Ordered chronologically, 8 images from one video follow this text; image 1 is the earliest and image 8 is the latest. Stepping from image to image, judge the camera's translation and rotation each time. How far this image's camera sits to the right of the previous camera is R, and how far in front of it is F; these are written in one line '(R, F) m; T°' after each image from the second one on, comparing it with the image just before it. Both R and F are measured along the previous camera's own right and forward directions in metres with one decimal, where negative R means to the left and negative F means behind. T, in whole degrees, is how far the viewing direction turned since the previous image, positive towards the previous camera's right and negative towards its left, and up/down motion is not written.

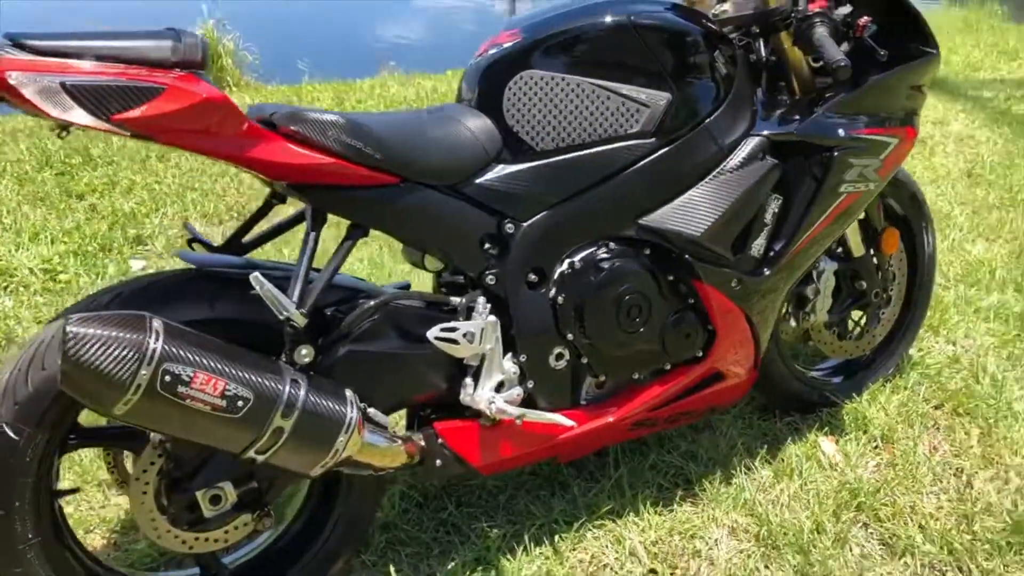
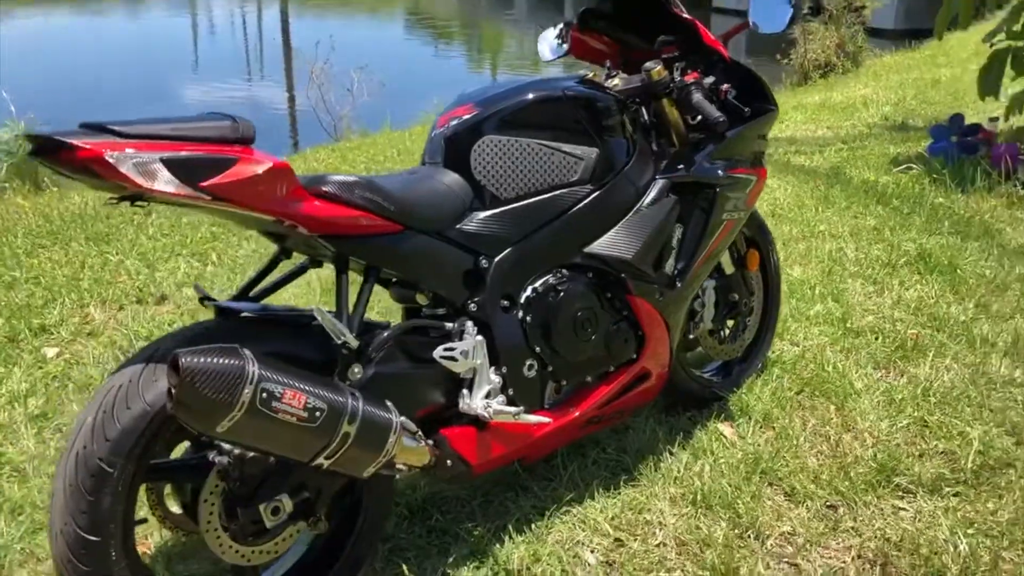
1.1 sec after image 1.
(-0.4, -0.4) m; +12°
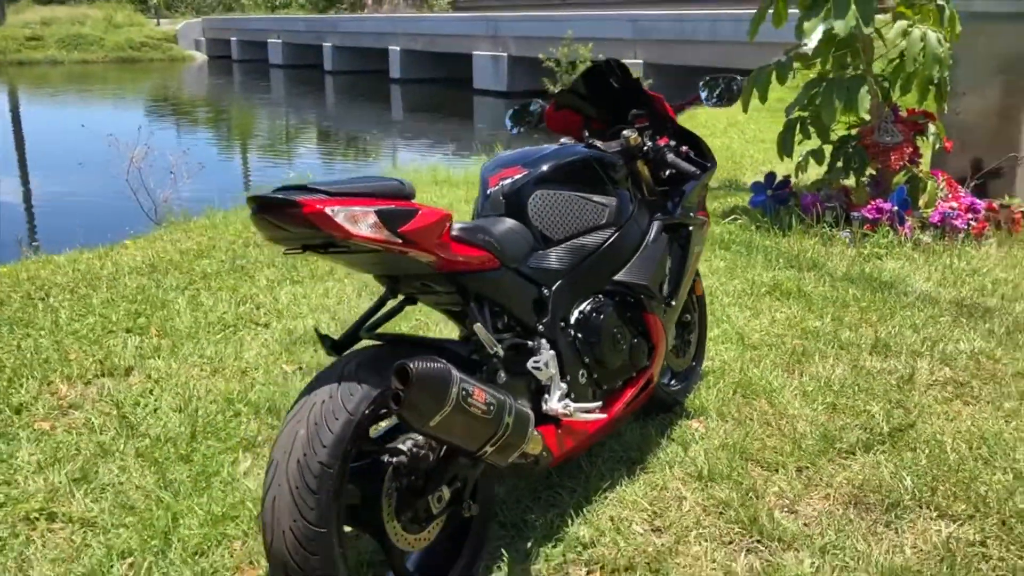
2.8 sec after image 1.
(-0.8, -0.4) m; +14°
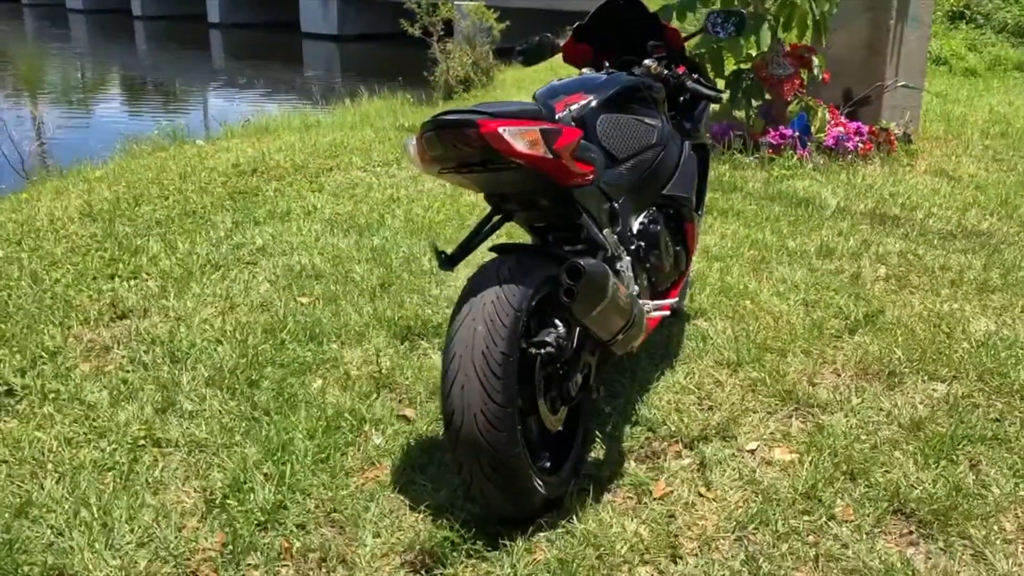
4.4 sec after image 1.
(-0.8, -0.2) m; +10°
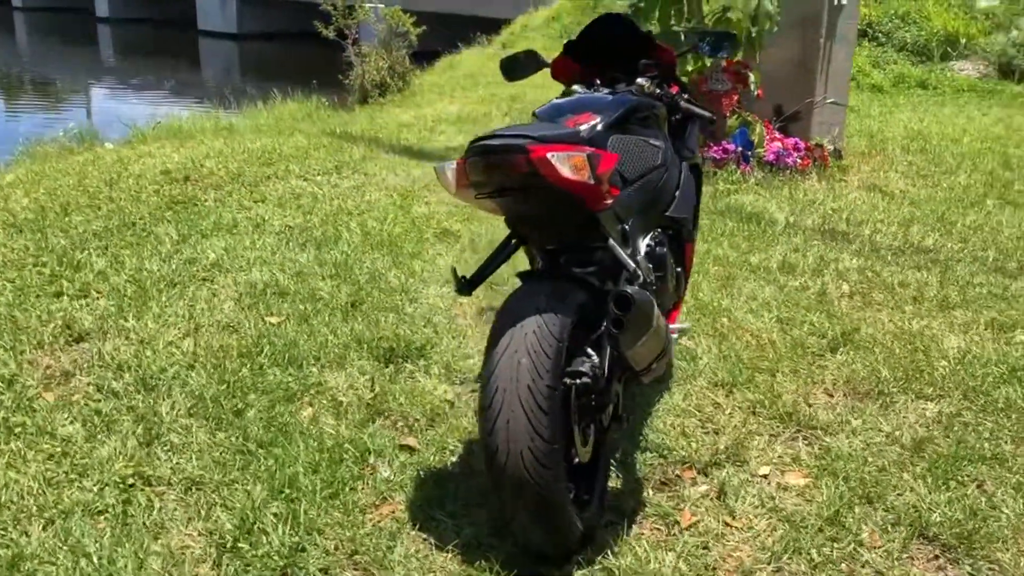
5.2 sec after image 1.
(-0.4, +0.1) m; +6°
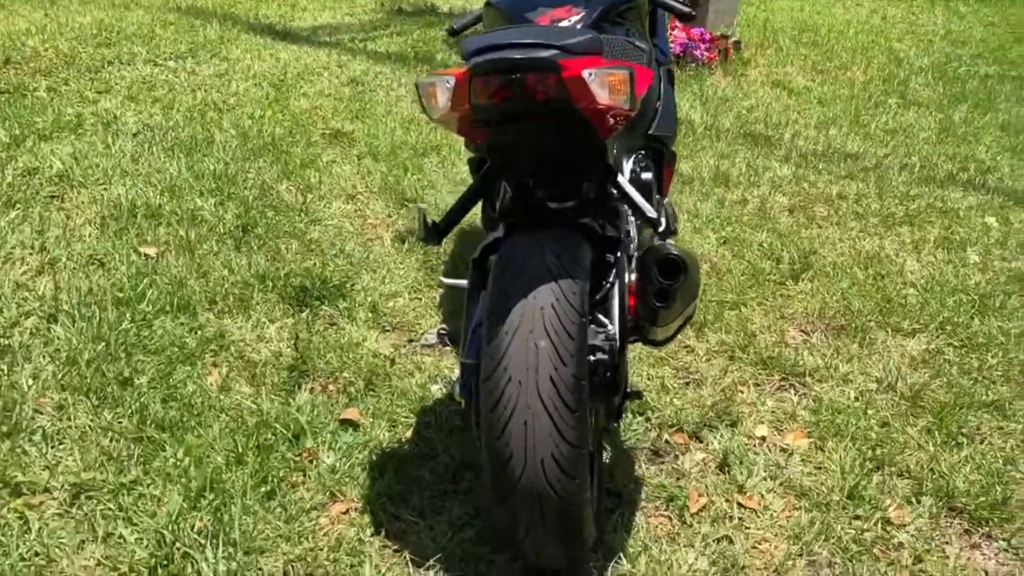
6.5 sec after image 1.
(-0.3, +0.6) m; +10°
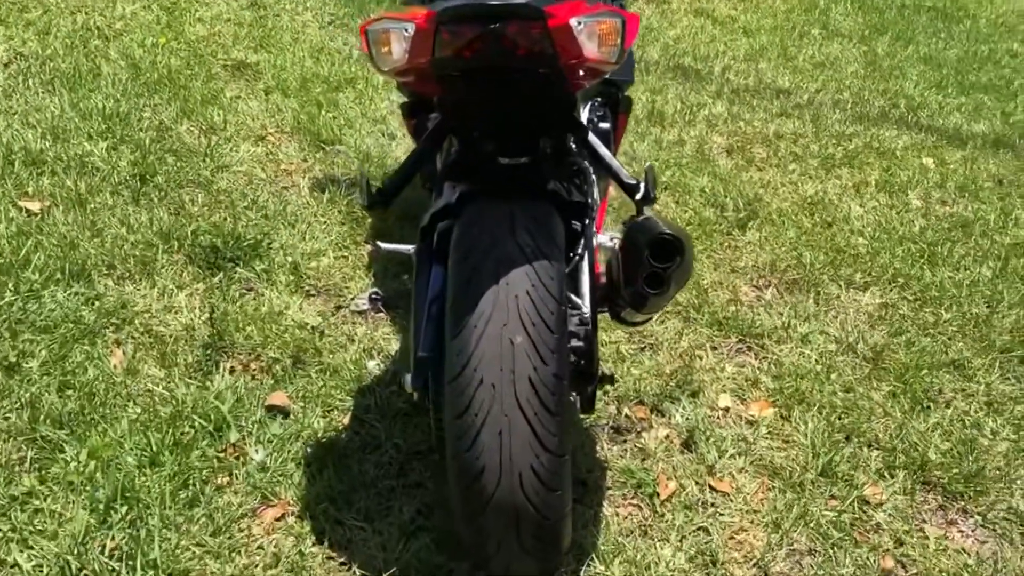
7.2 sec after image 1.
(-0.1, +0.3) m; +6°
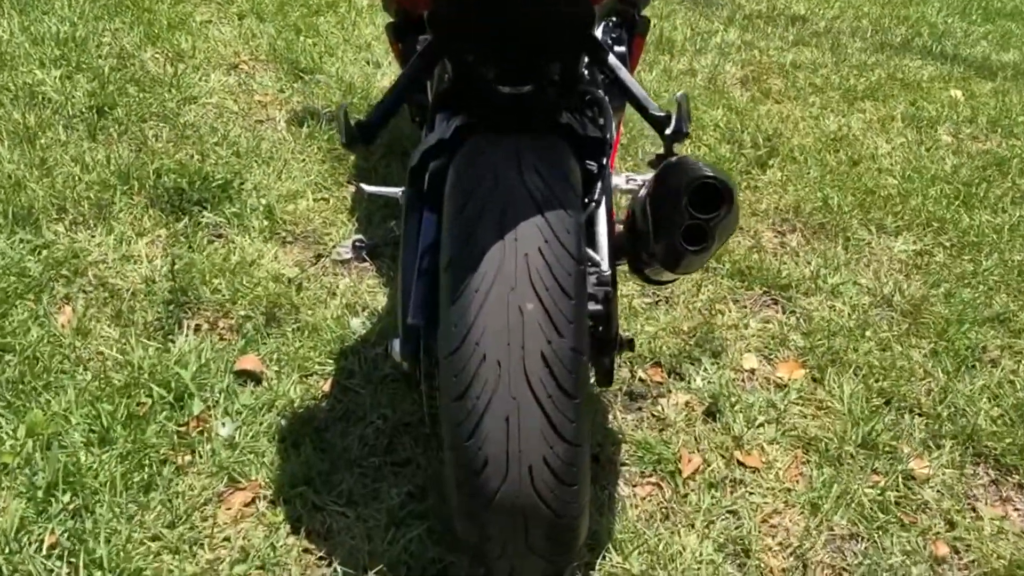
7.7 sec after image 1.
(0.0, +0.3) m; +1°
